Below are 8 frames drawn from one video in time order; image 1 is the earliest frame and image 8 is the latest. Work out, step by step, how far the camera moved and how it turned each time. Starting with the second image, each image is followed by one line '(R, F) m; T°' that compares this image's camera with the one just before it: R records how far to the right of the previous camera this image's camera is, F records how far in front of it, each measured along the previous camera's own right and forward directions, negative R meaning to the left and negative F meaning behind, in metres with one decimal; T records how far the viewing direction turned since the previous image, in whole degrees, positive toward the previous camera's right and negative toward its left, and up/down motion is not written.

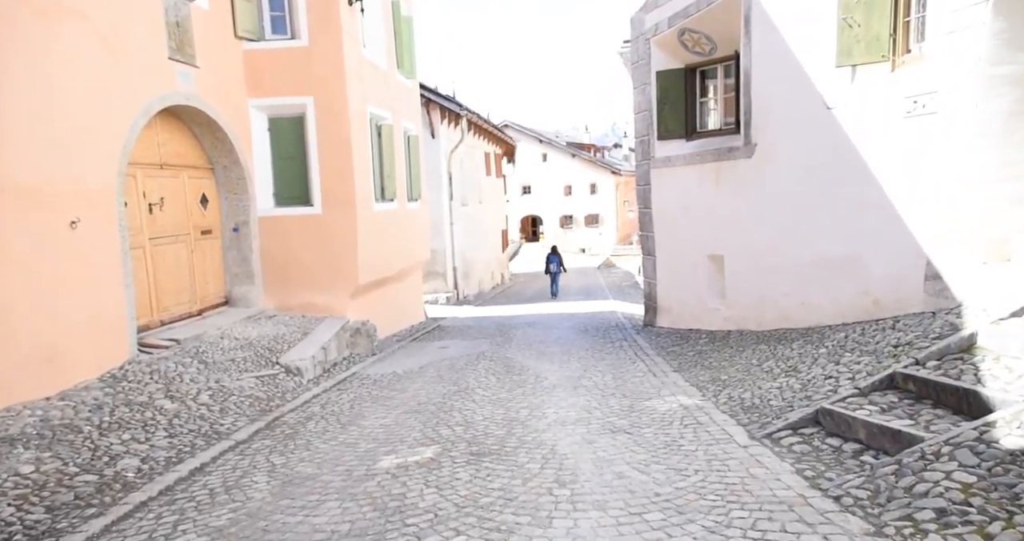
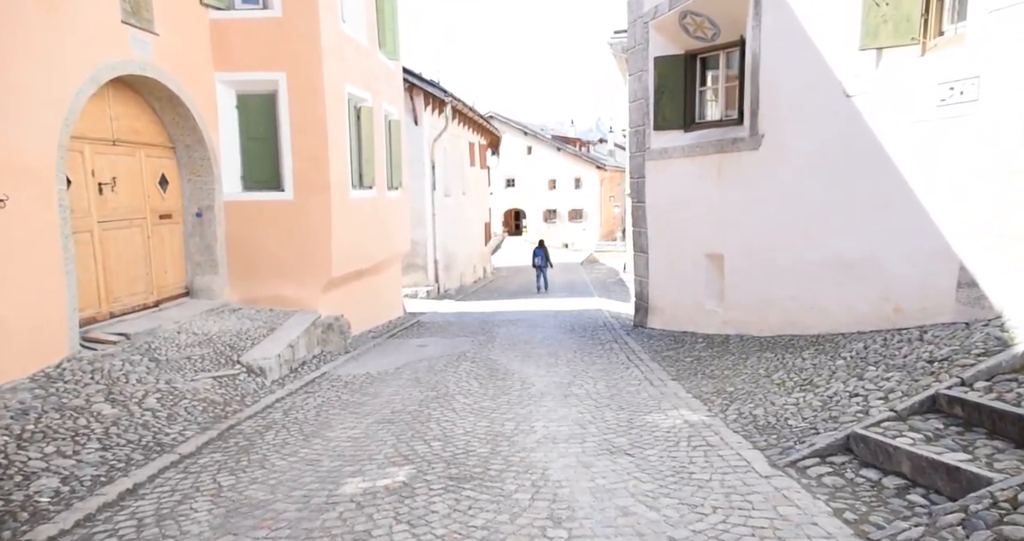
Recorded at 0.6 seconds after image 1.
(0.0, +0.7) m; +1°
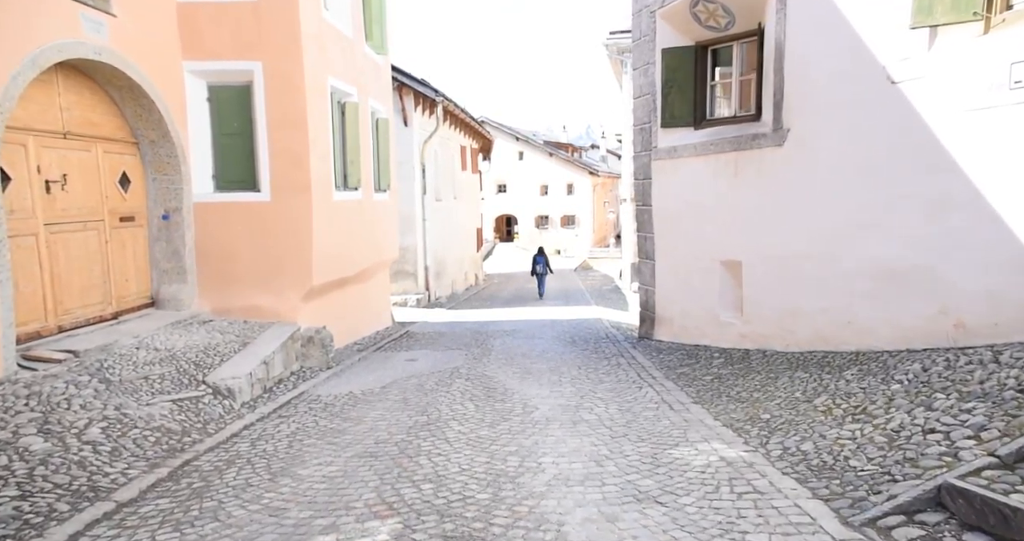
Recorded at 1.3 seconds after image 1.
(-0.1, +0.9) m; +1°
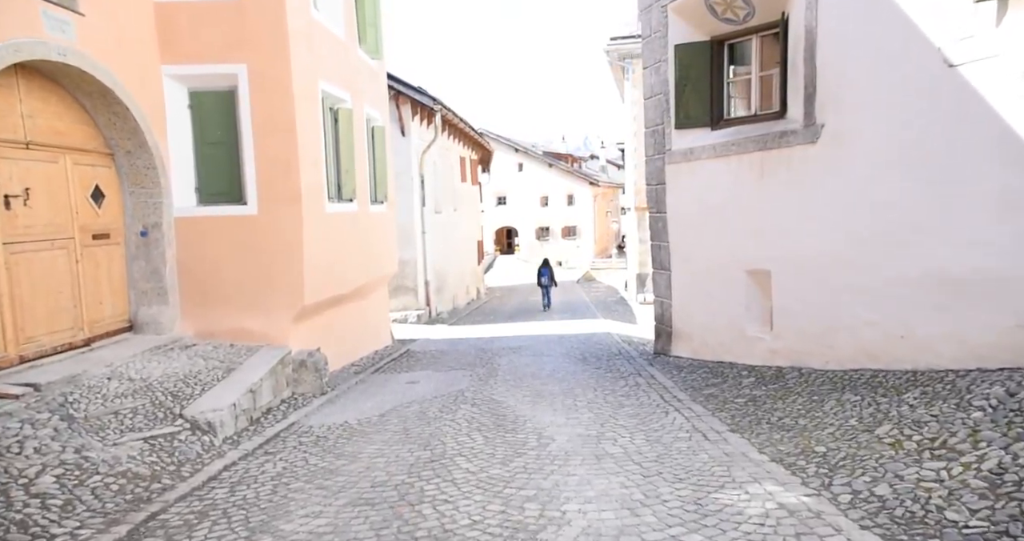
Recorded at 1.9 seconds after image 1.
(-0.1, +0.7) m; 0°
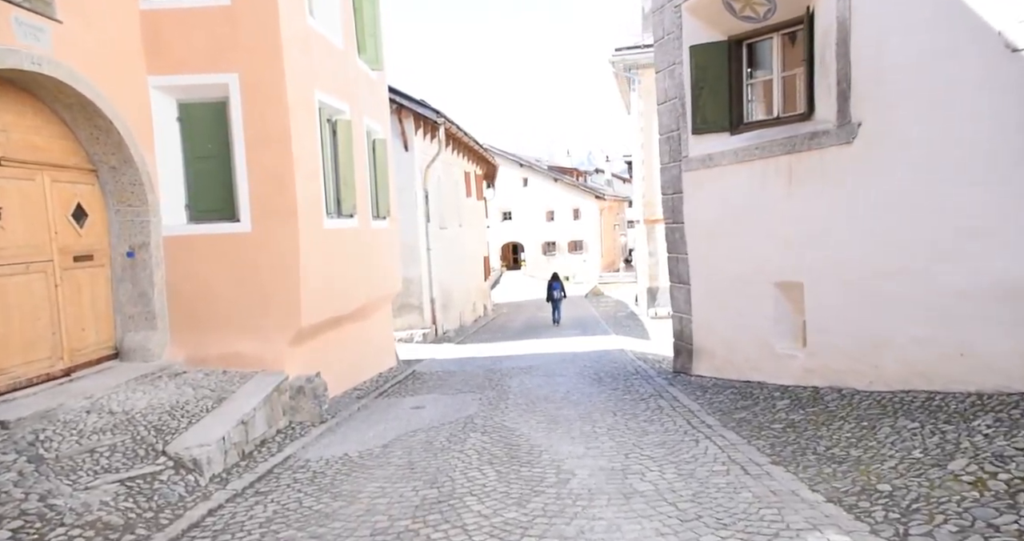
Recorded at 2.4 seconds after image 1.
(0.0, +0.6) m; 0°
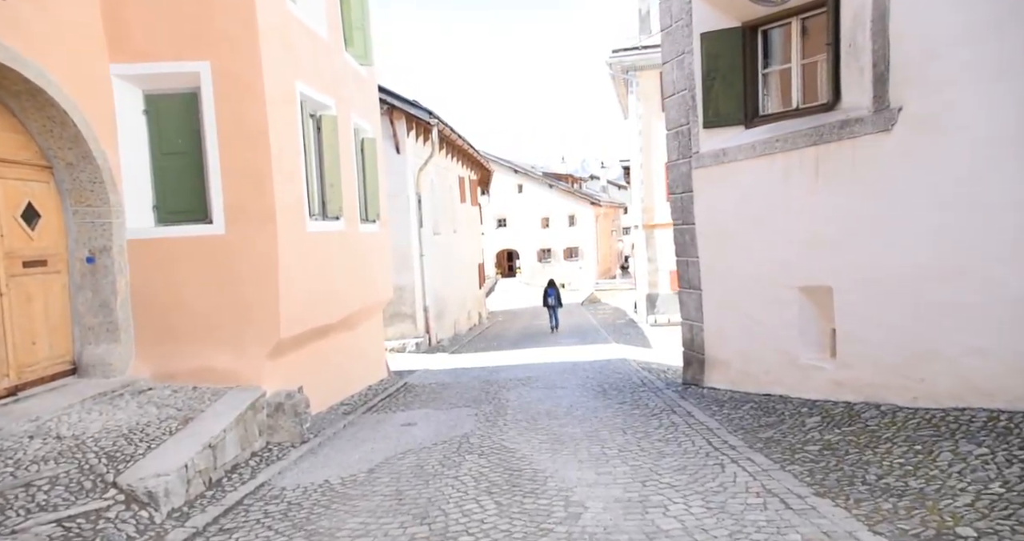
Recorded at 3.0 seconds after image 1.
(0.0, +0.7) m; 0°
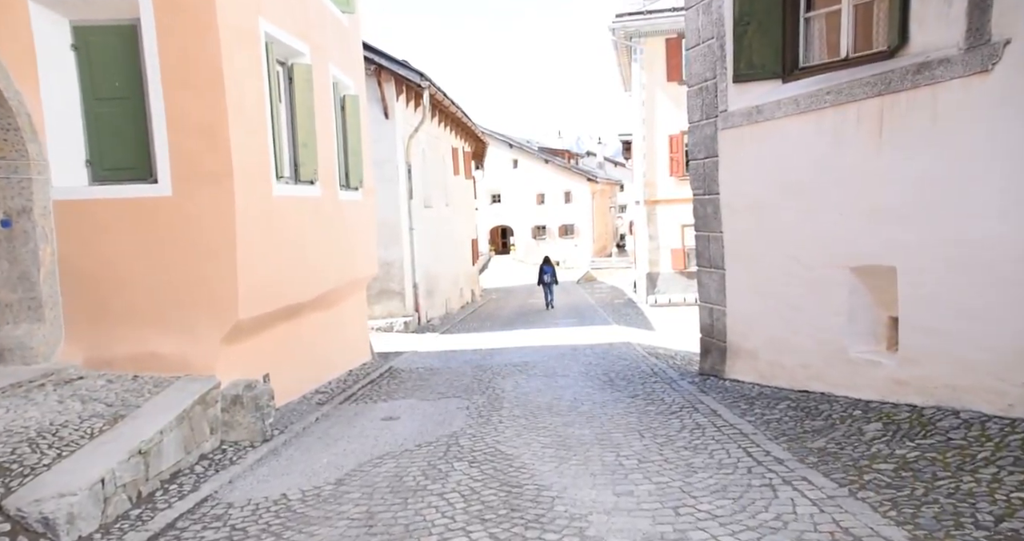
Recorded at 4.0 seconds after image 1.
(0.0, +1.1) m; +1°
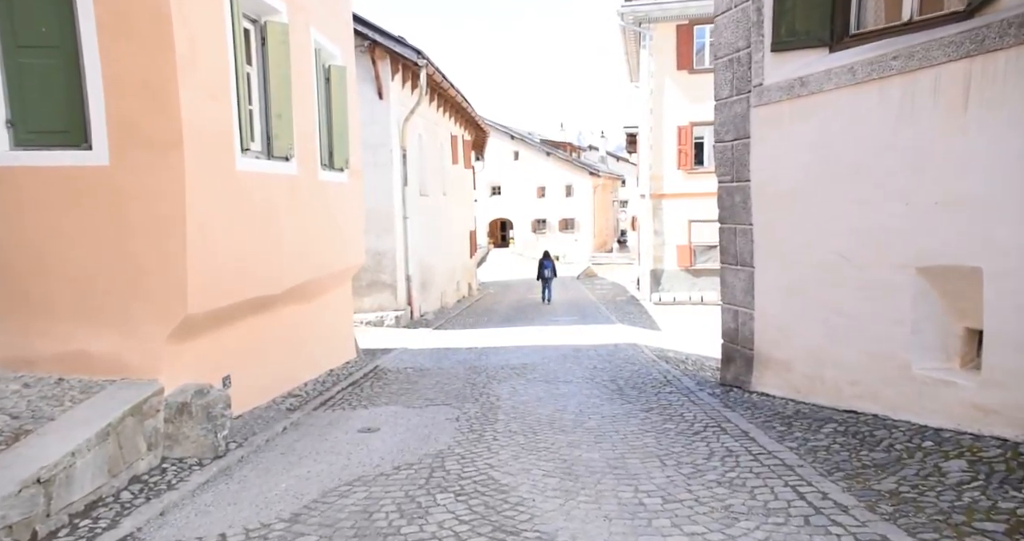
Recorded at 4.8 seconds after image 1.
(0.0, +1.0) m; 0°
